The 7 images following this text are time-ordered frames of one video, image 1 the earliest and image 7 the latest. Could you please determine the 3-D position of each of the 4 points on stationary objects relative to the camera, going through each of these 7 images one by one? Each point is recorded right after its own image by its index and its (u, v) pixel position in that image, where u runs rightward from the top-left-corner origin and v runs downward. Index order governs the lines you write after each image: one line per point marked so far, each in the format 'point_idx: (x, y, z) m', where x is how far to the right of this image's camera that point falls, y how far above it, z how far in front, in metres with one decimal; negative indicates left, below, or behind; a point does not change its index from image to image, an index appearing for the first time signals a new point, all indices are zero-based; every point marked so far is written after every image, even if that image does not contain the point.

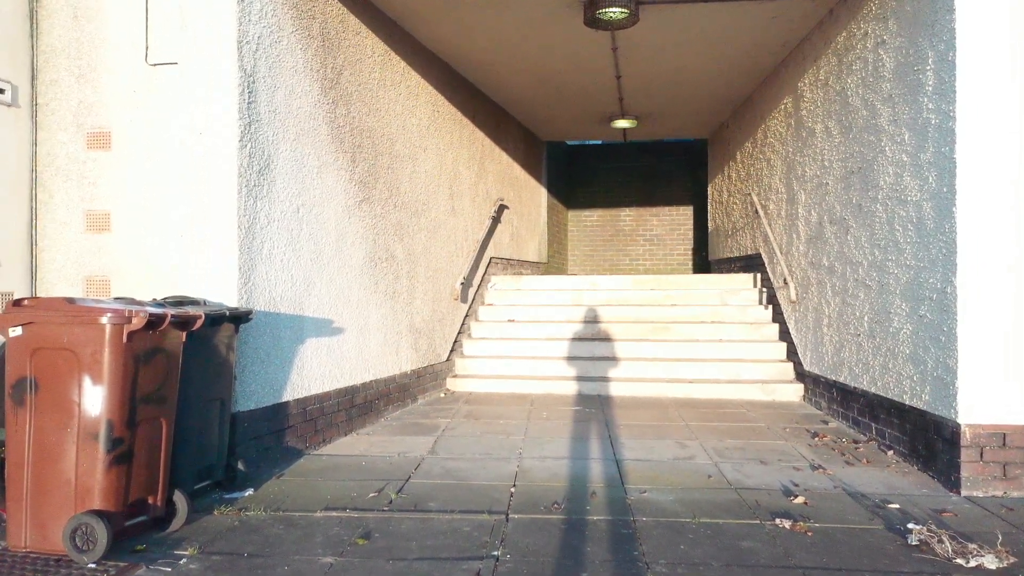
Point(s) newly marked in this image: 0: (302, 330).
0: (-1.6, -0.3, +4.2) m
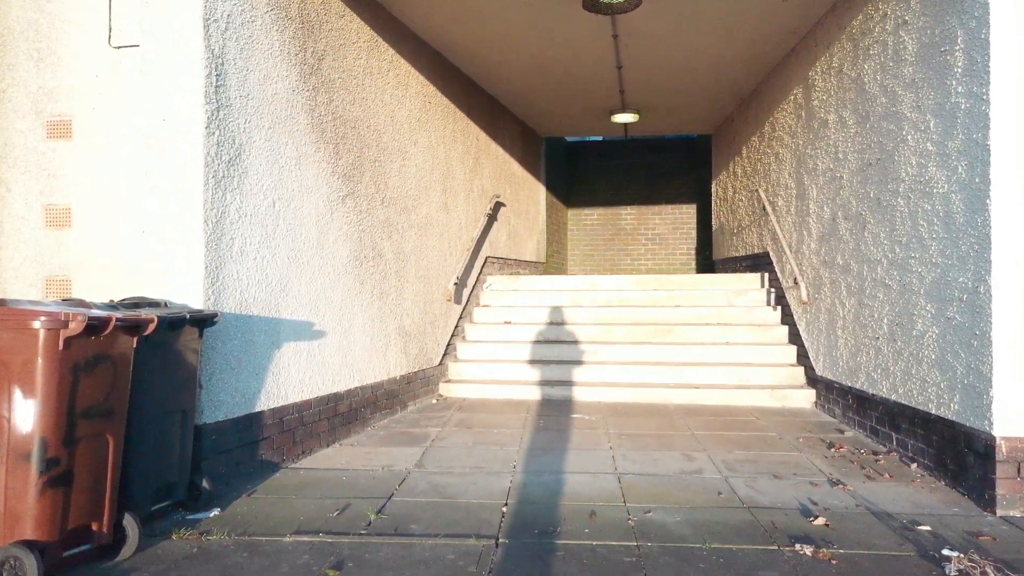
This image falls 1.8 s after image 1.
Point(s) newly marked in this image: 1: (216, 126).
0: (-1.6, -0.3, +3.9) m
1: (-1.8, +1.0, +3.4) m
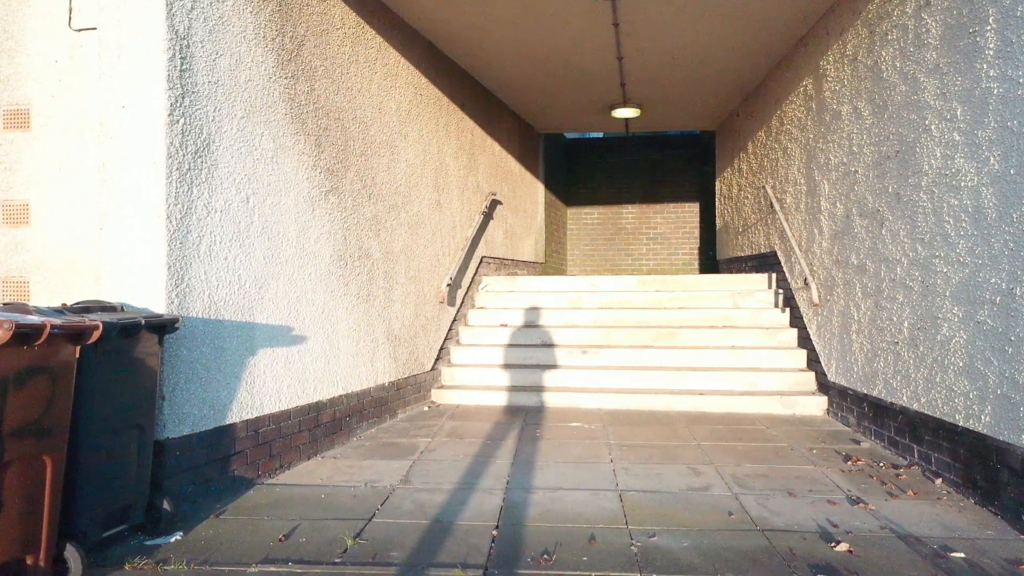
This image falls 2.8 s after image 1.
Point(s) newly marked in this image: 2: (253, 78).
0: (-1.7, -0.3, +3.6) m
1: (-1.9, +1.0, +3.1) m
2: (-1.7, +1.4, +3.6) m
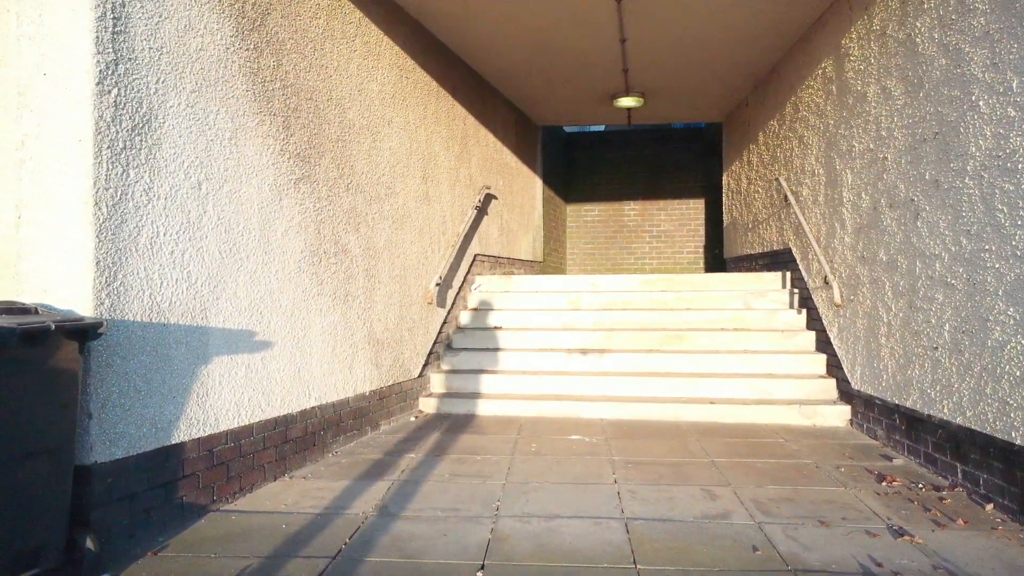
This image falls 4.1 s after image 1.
0: (-1.7, -0.3, +3.1) m
1: (-1.9, +1.0, +2.7) m
2: (-1.8, +1.4, +3.2) m
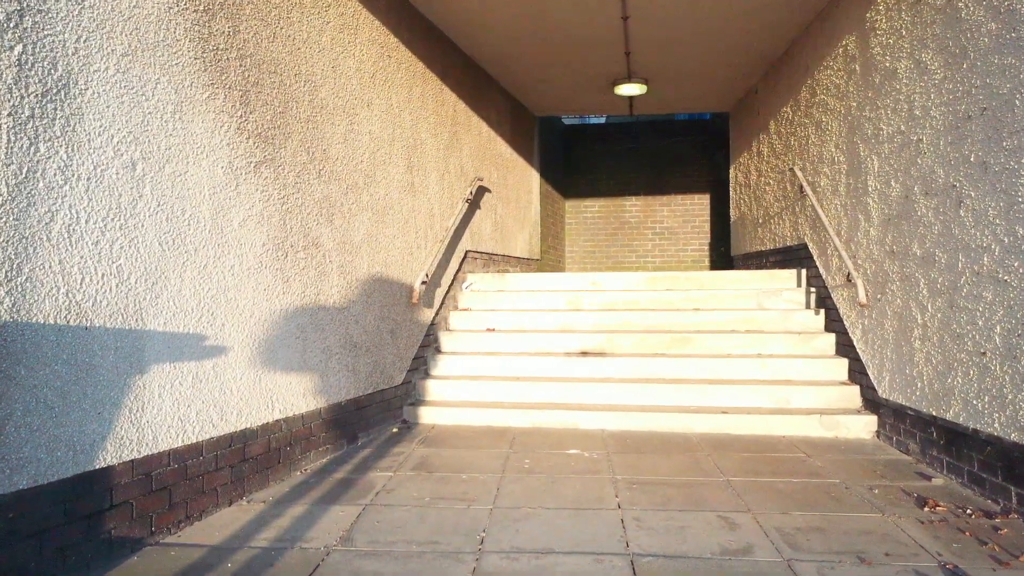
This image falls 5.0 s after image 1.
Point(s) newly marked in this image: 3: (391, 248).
0: (-1.8, -0.3, +2.7) m
1: (-2.0, +1.0, +2.2) m
2: (-1.8, +1.4, +2.7) m
3: (-1.0, +0.3, +4.7) m
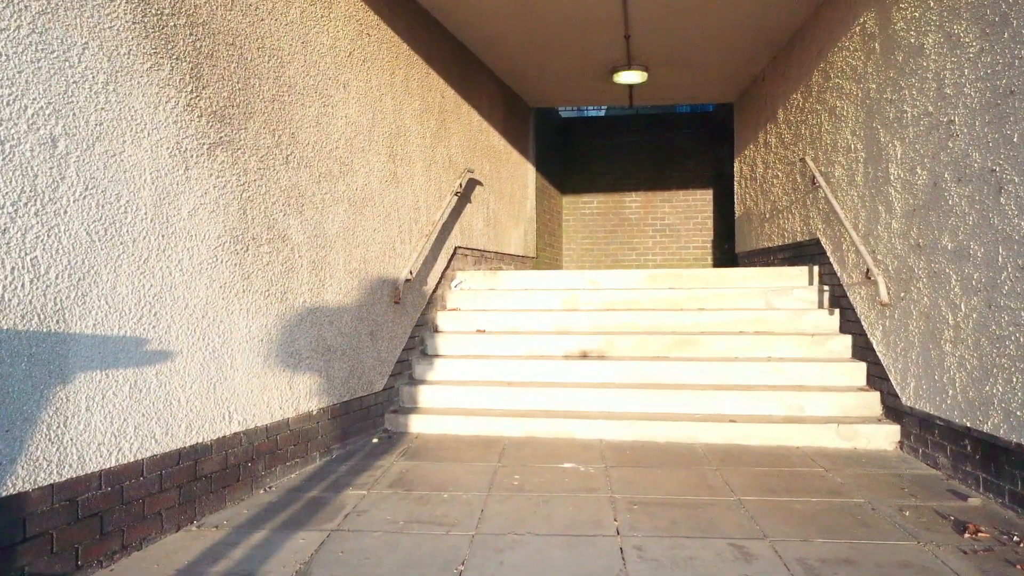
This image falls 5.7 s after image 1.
0: (-1.9, -0.3, +2.3) m
1: (-2.1, +1.0, +1.9) m
2: (-1.9, +1.4, +2.3) m
3: (-1.1, +0.4, +4.3) m
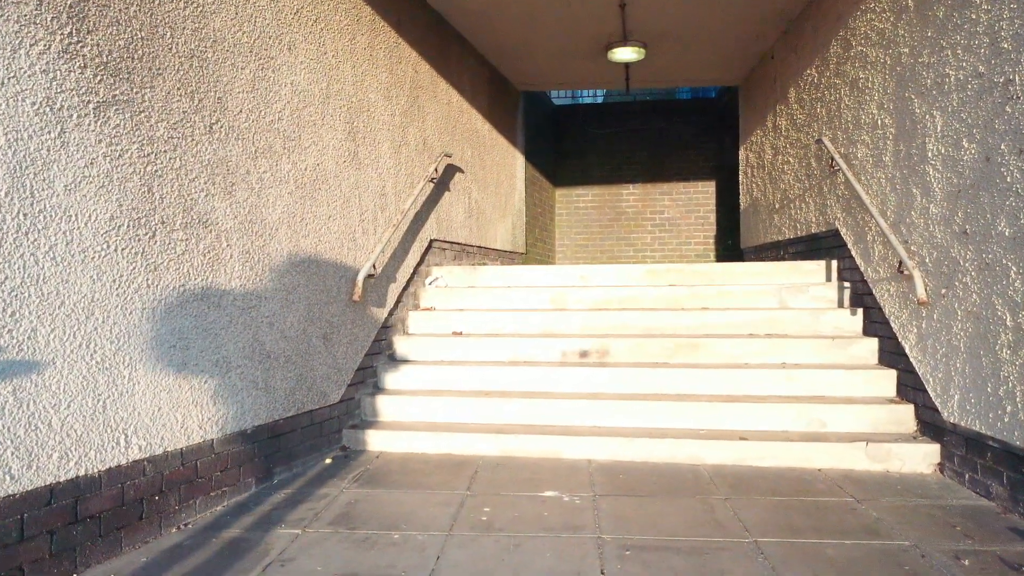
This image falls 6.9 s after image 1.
0: (-2.0, -0.3, +1.7) m
1: (-2.3, +1.1, +1.3) m
2: (-2.1, +1.4, +1.8) m
3: (-1.3, +0.4, +3.7) m
